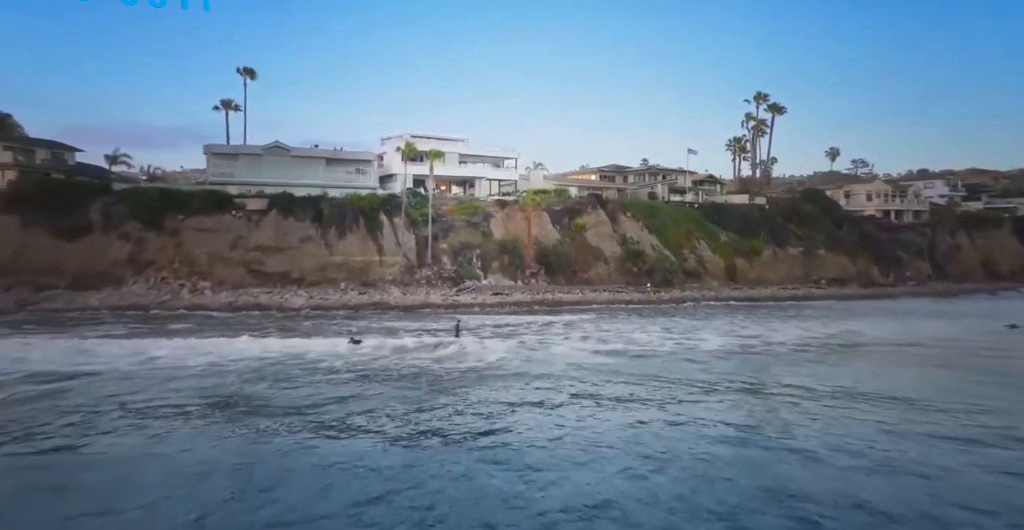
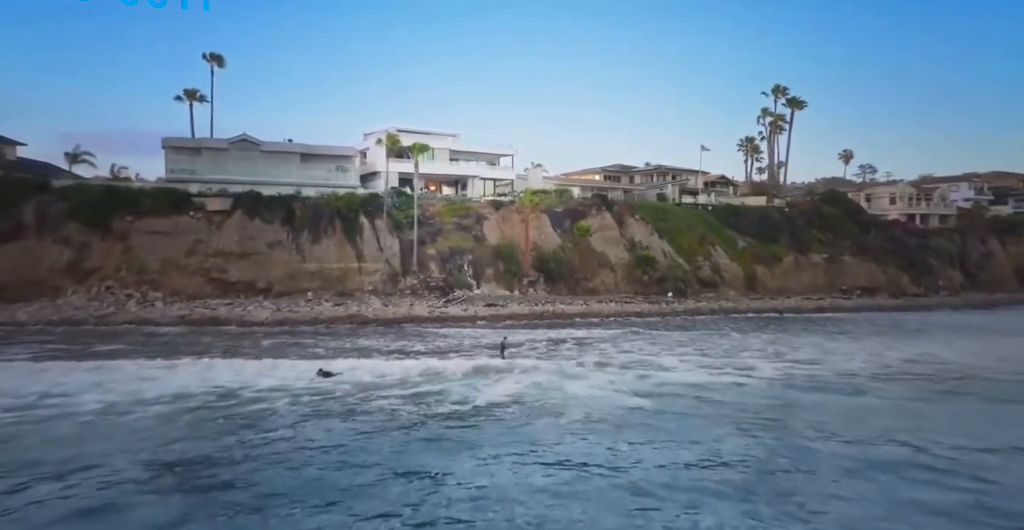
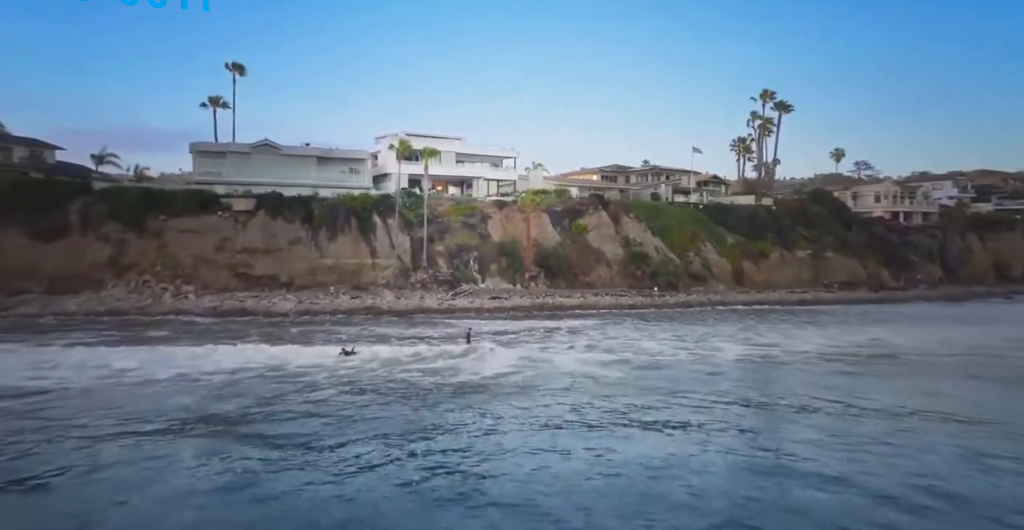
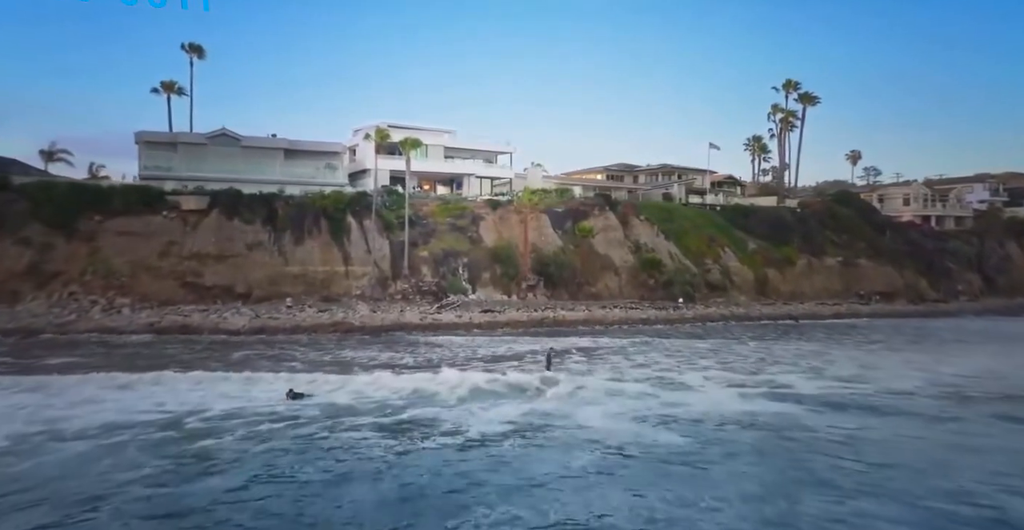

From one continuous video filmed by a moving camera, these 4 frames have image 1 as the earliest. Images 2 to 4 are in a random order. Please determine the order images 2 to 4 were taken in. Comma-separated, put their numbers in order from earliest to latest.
3, 2, 4
